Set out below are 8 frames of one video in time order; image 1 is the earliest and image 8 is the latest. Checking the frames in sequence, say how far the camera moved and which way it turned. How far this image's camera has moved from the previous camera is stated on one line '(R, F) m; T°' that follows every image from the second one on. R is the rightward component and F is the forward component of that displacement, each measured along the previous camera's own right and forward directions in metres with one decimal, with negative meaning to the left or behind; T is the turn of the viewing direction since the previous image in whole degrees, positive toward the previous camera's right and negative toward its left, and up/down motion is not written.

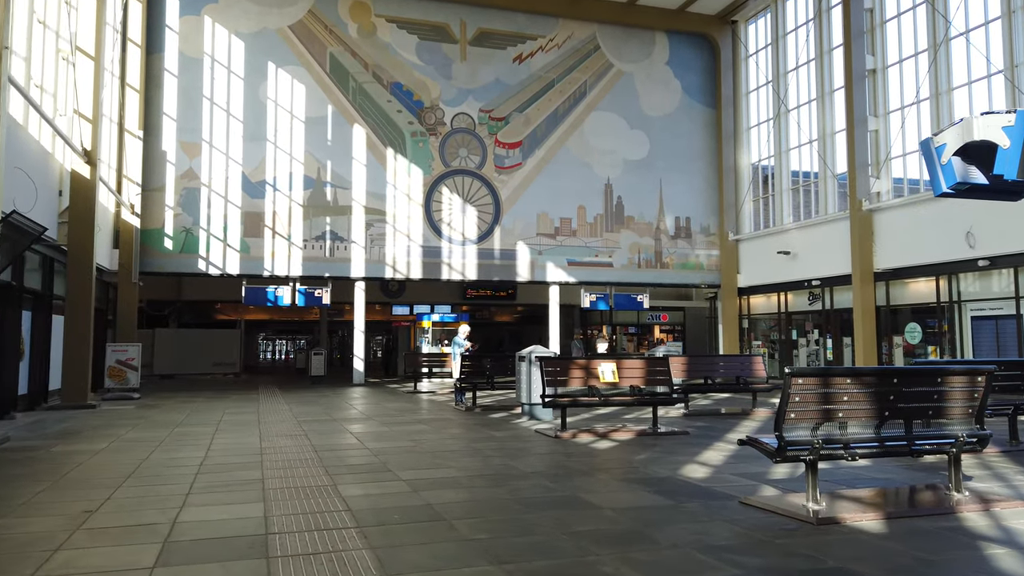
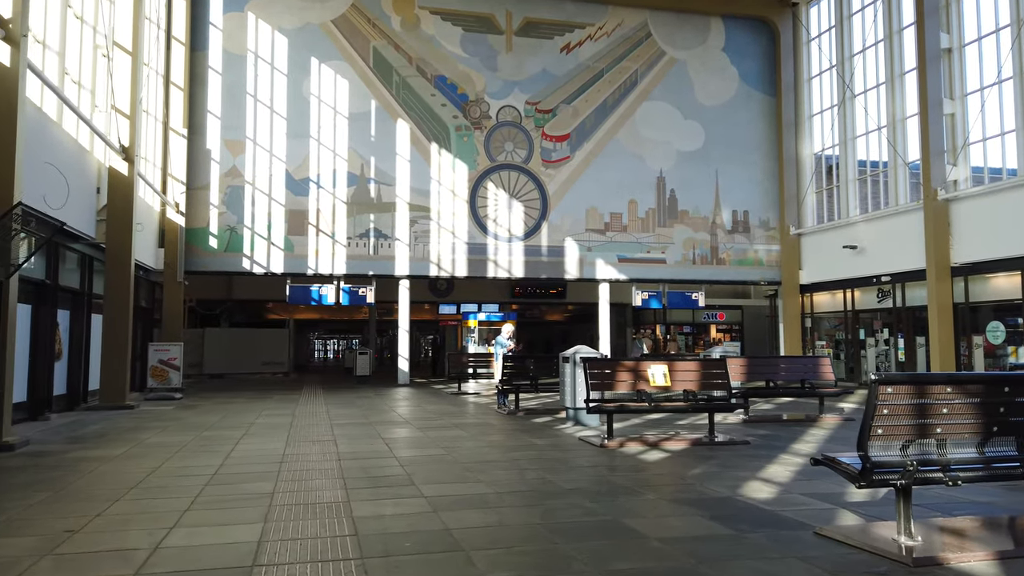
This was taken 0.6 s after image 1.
(+0.2, +0.8) m; -4°
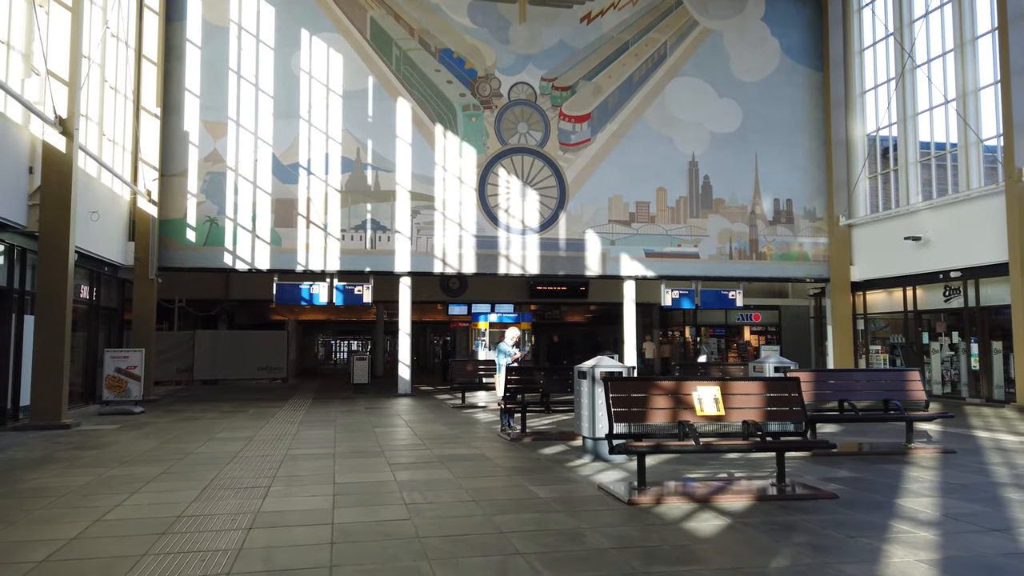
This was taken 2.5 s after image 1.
(+0.3, +2.6) m; -2°
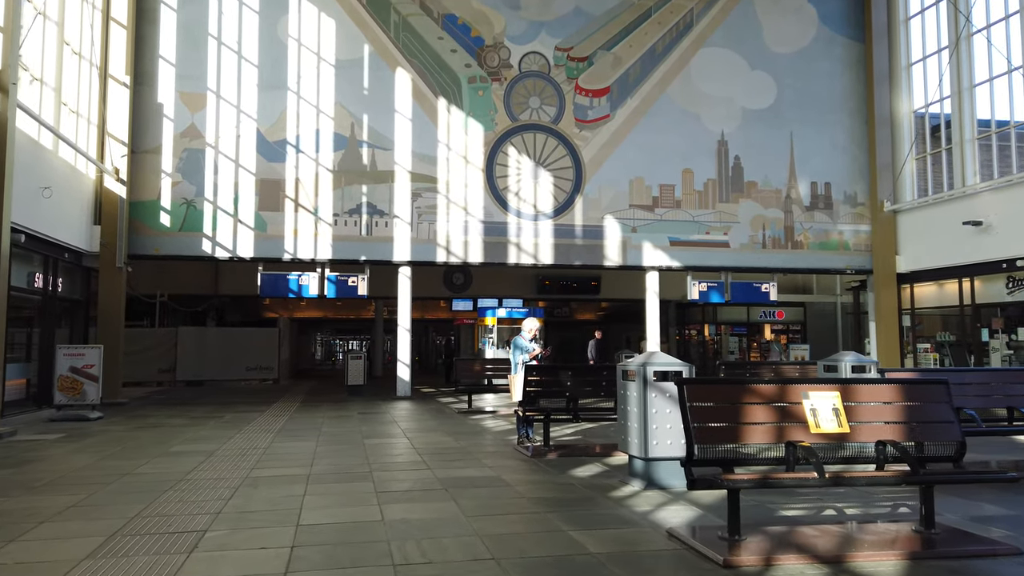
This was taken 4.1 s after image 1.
(-0.2, +2.1) m; 0°
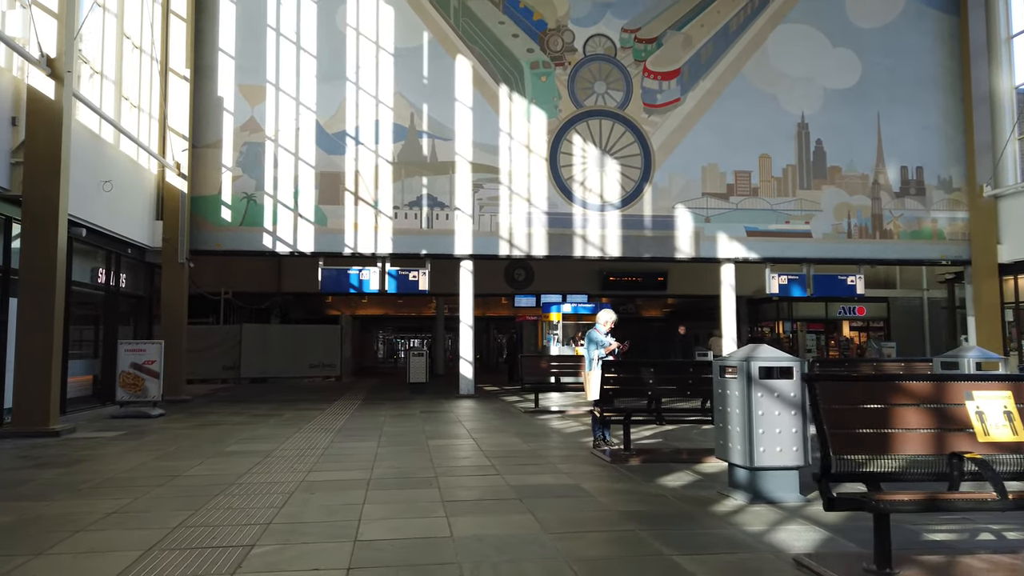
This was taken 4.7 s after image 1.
(-0.2, +0.8) m; -5°
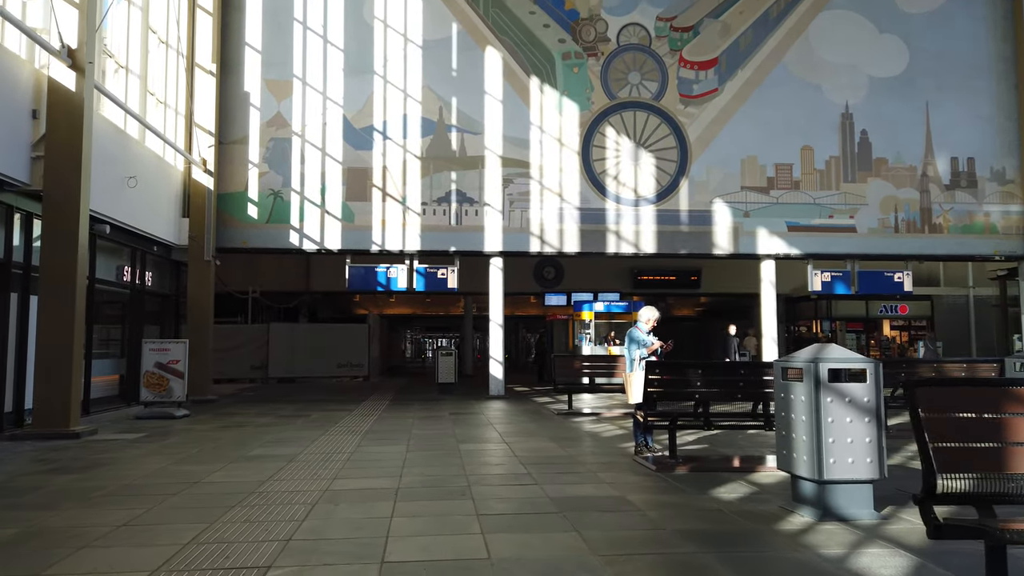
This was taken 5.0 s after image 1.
(-0.1, +0.5) m; -2°
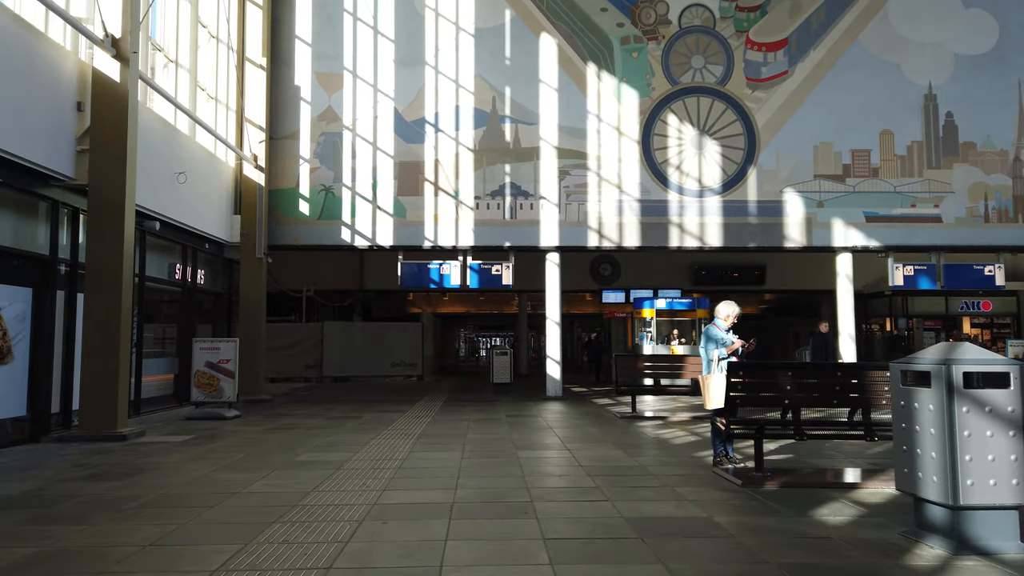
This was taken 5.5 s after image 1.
(-0.1, +0.7) m; -4°
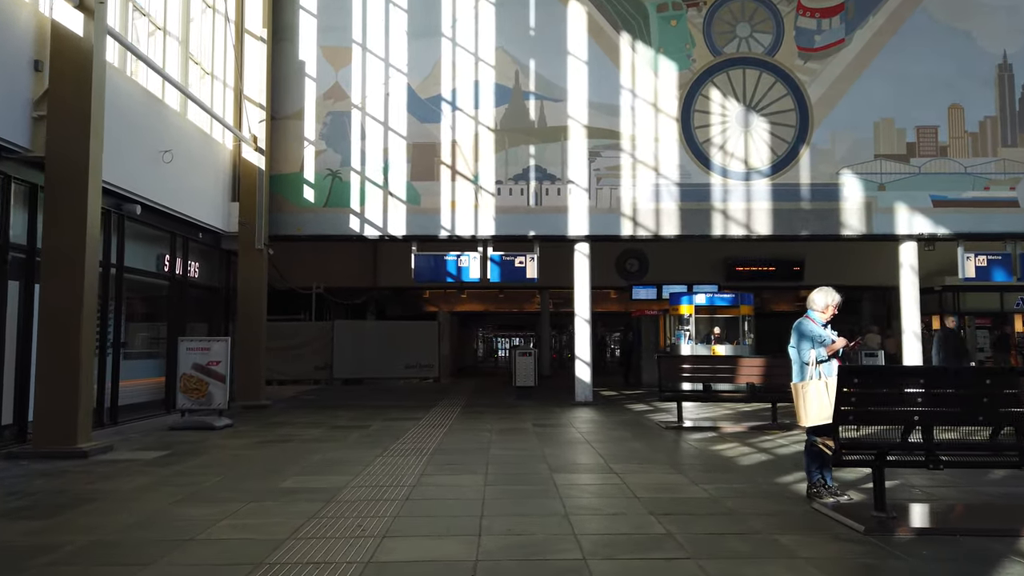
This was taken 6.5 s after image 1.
(-0.2, +1.6) m; -1°
